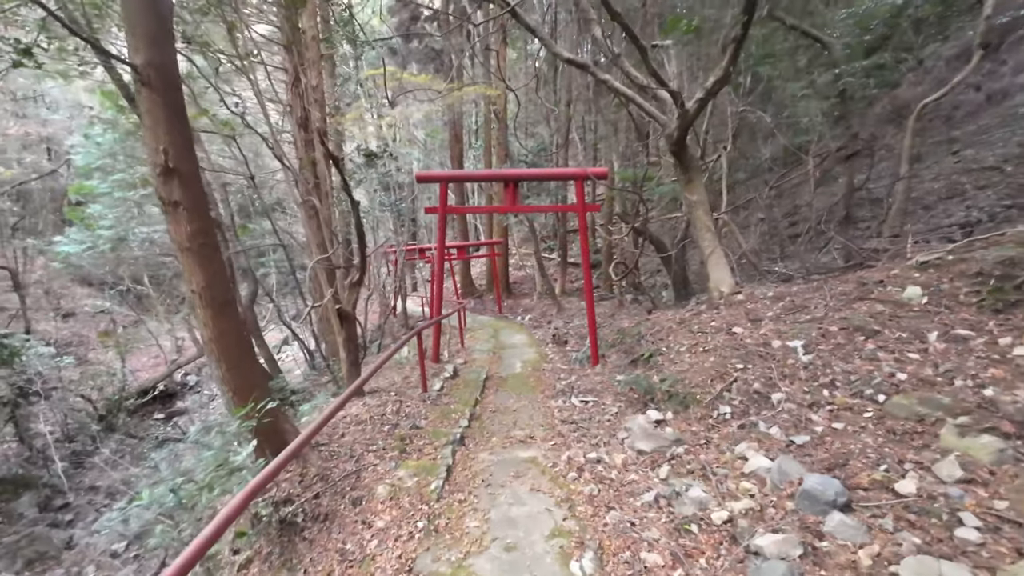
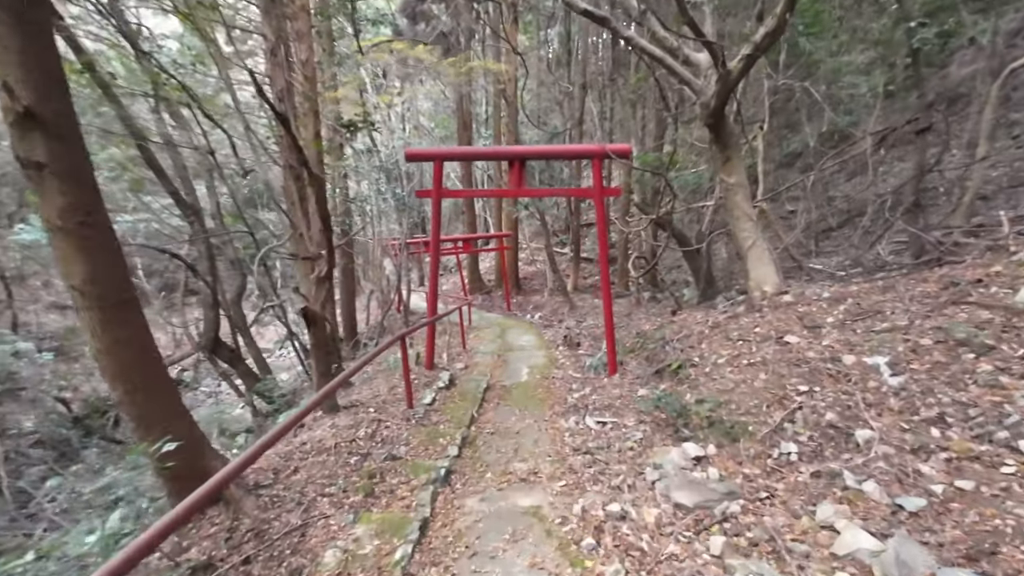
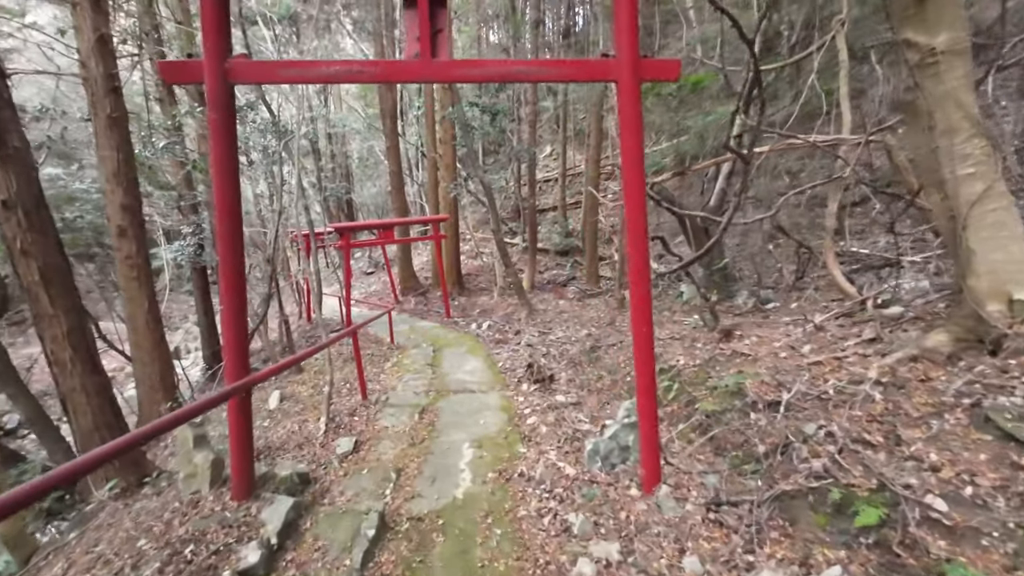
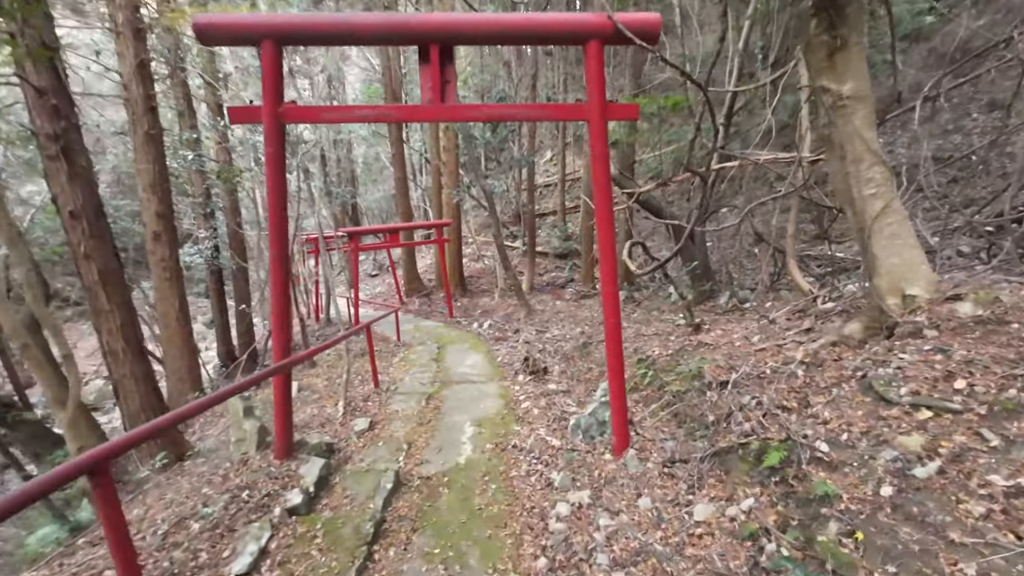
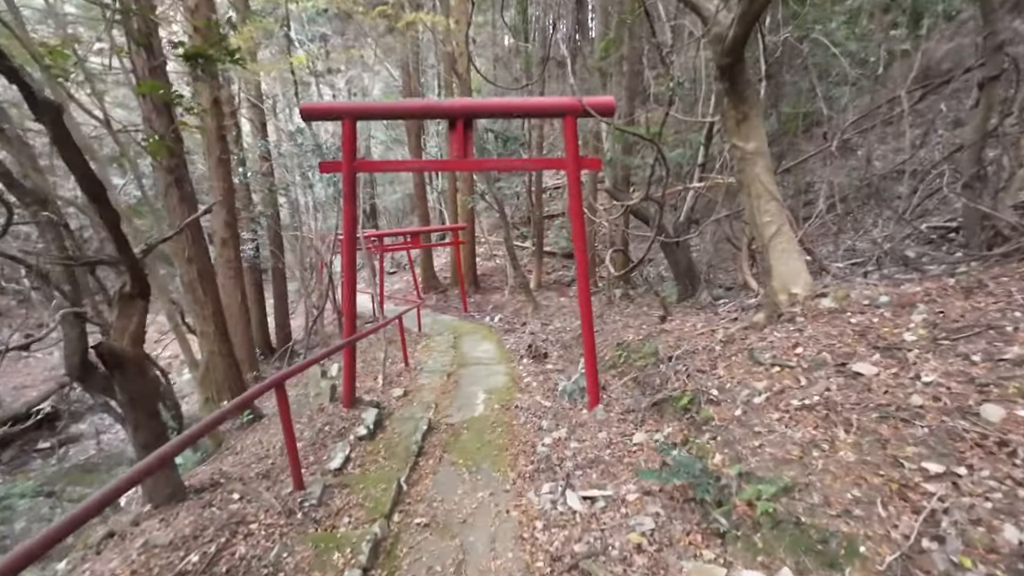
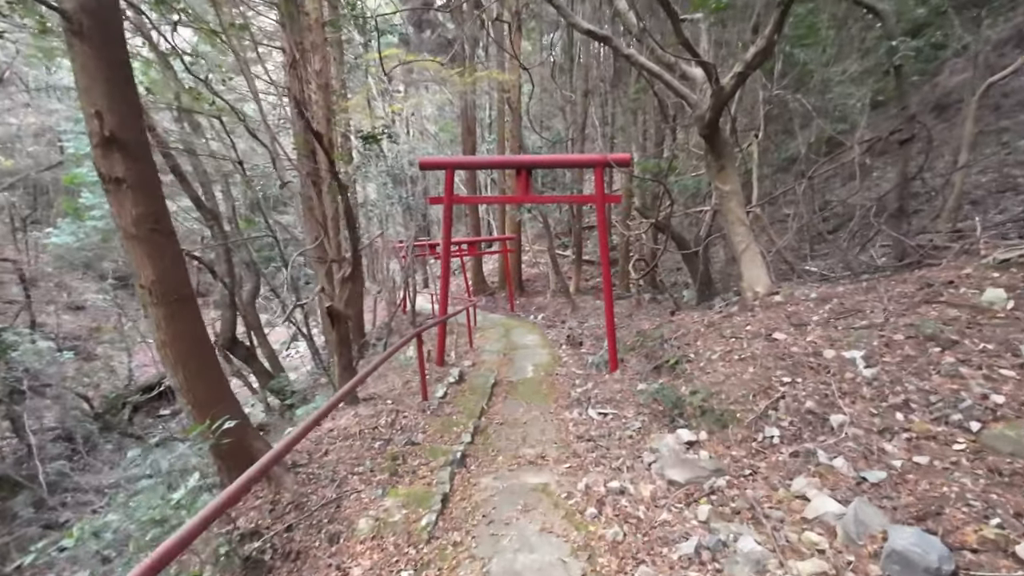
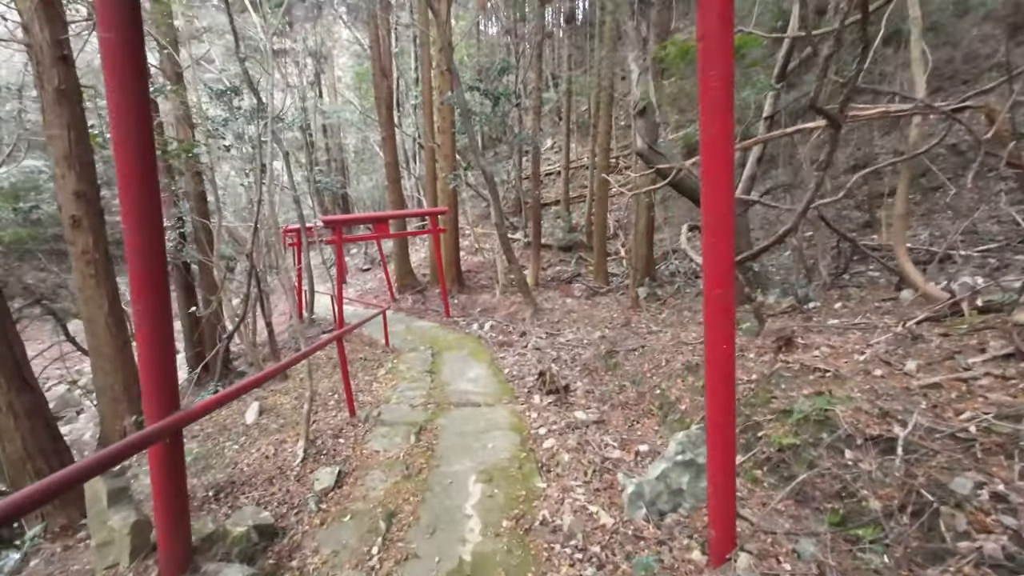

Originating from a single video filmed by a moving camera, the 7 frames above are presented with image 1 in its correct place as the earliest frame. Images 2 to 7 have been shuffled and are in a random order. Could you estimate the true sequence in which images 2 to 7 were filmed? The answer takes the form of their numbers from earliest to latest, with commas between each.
6, 2, 5, 4, 3, 7
